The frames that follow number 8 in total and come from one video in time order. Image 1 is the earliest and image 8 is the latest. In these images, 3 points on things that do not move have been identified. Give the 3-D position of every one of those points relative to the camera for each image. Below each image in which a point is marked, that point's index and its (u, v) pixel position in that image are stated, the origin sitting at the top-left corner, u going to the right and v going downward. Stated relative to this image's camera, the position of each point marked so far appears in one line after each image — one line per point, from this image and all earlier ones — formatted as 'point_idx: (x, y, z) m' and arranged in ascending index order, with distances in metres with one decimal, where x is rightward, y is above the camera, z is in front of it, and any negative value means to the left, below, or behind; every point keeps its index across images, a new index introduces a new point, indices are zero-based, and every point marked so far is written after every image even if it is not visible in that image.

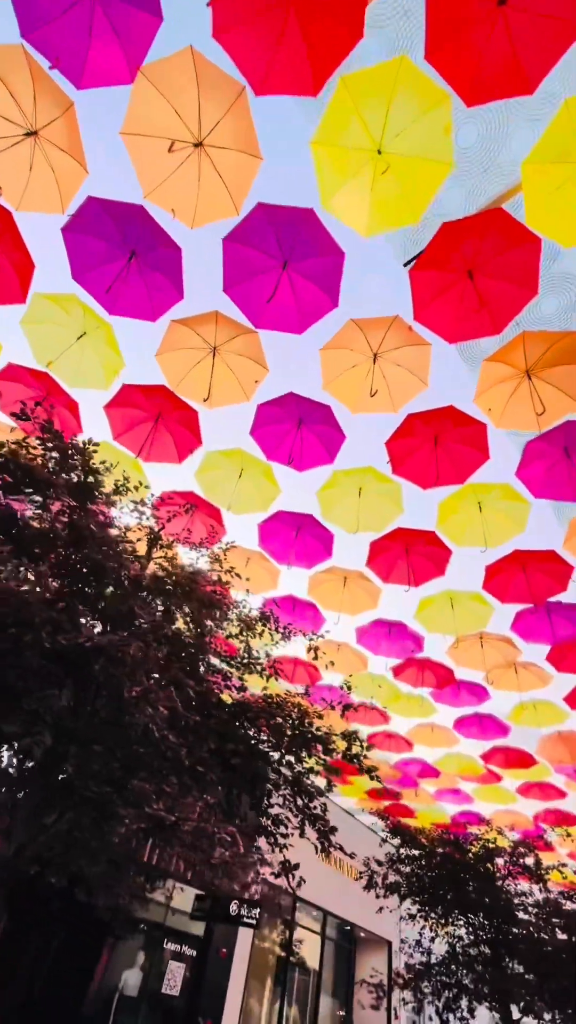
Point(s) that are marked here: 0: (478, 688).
0: (+3.4, -3.1, +8.5) m
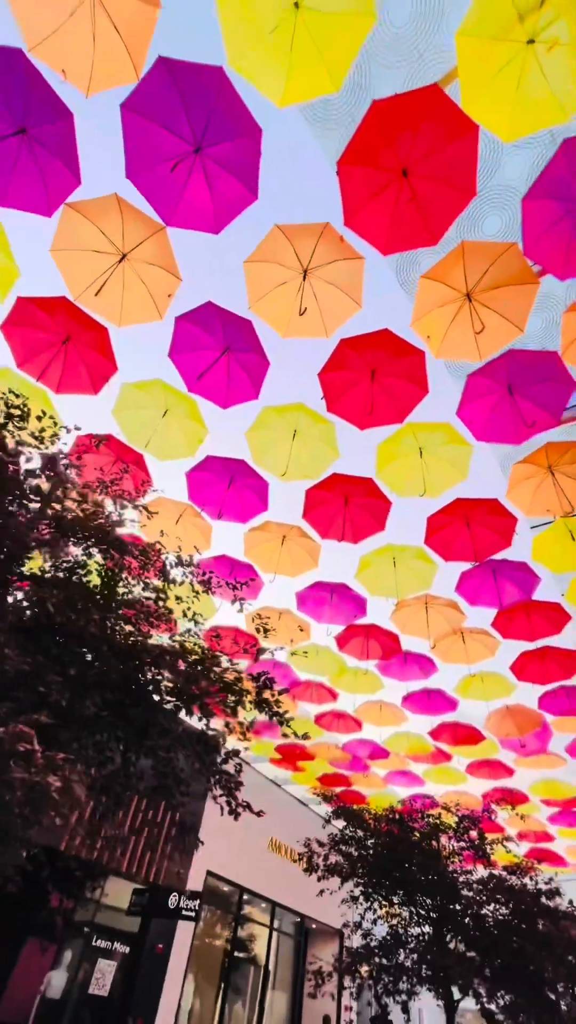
0: (+2.3, -2.5, +8.2) m
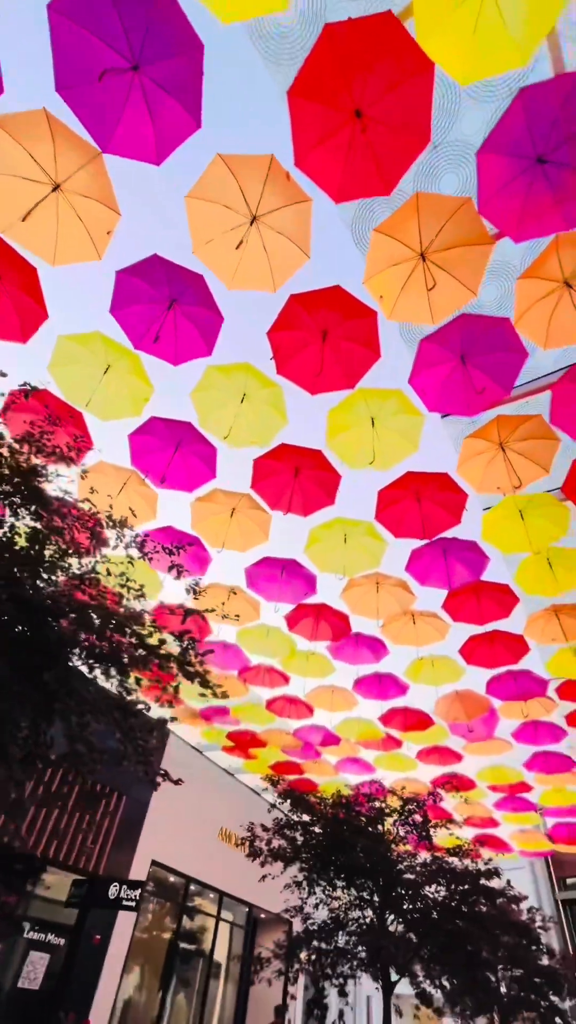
0: (+1.5, -2.2, +8.1) m
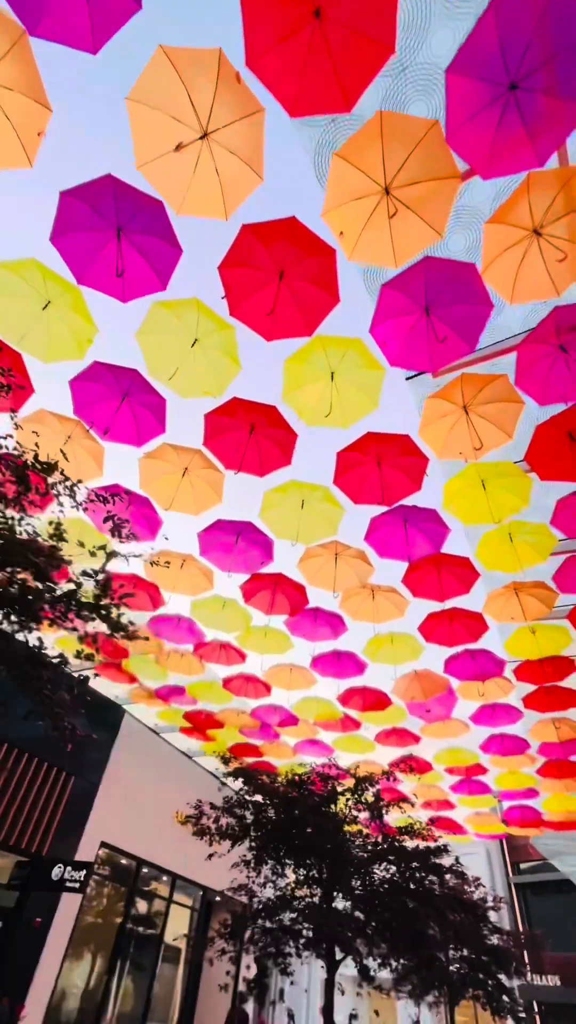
0: (+0.8, -1.7, +7.9) m
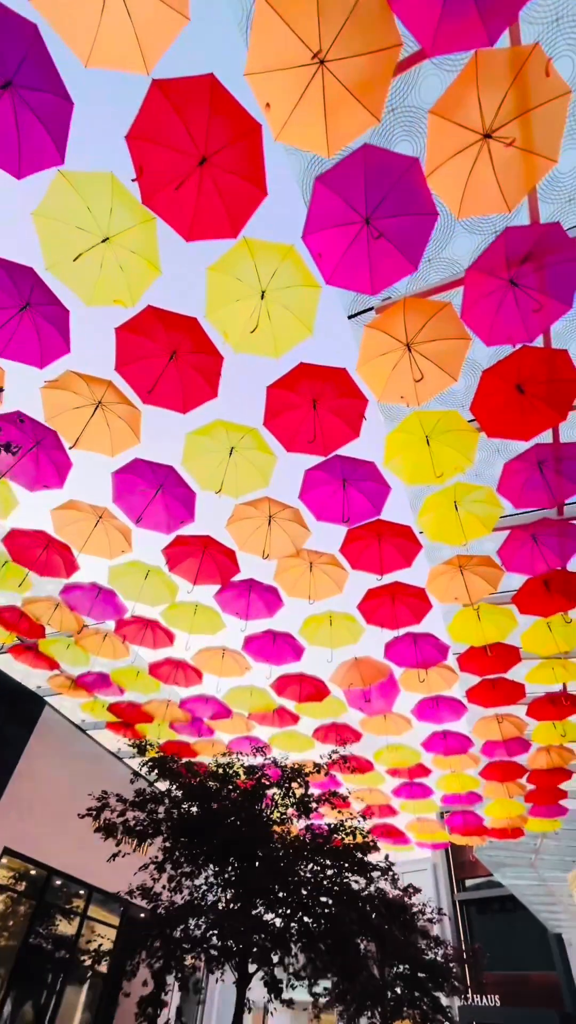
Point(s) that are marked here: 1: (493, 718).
0: (-0.3, -1.2, +7.3) m
1: (+4.1, -4.1, +9.6) m
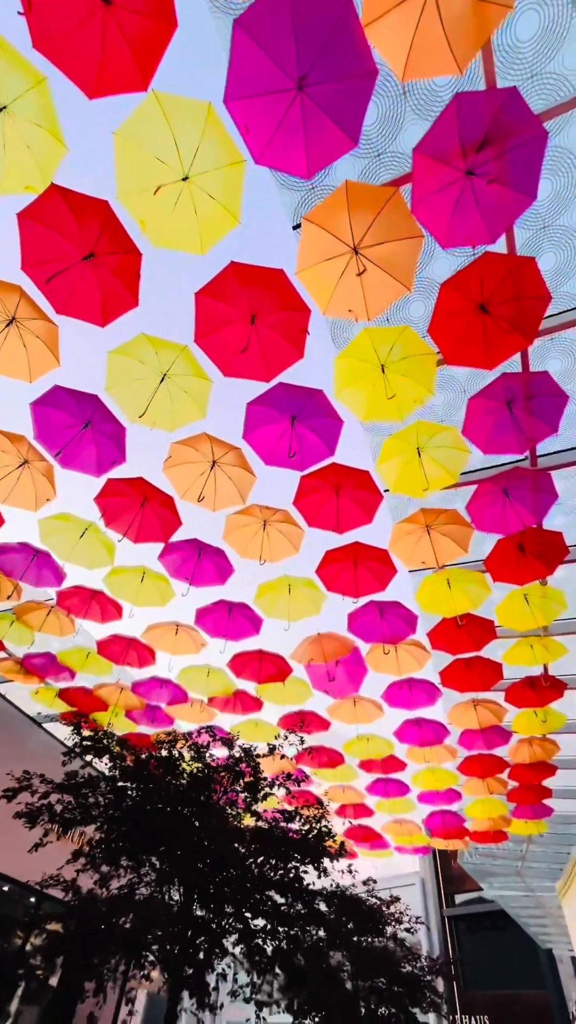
0: (-0.9, -0.5, +6.7) m
1: (+3.4, -3.6, +9.0) m
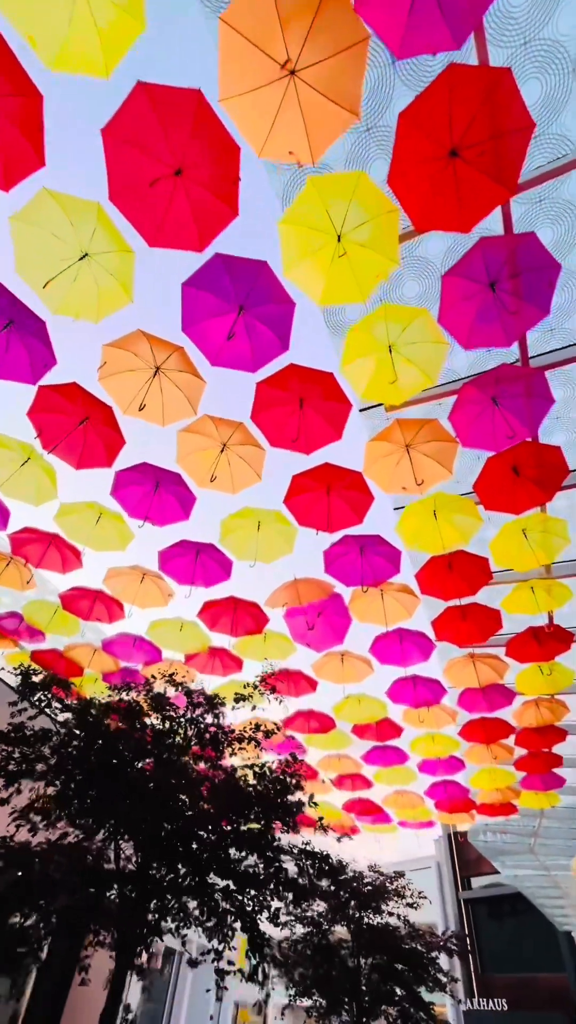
0: (-1.4, +0.4, +6.0) m
1: (+3.1, -2.5, +8.3) m
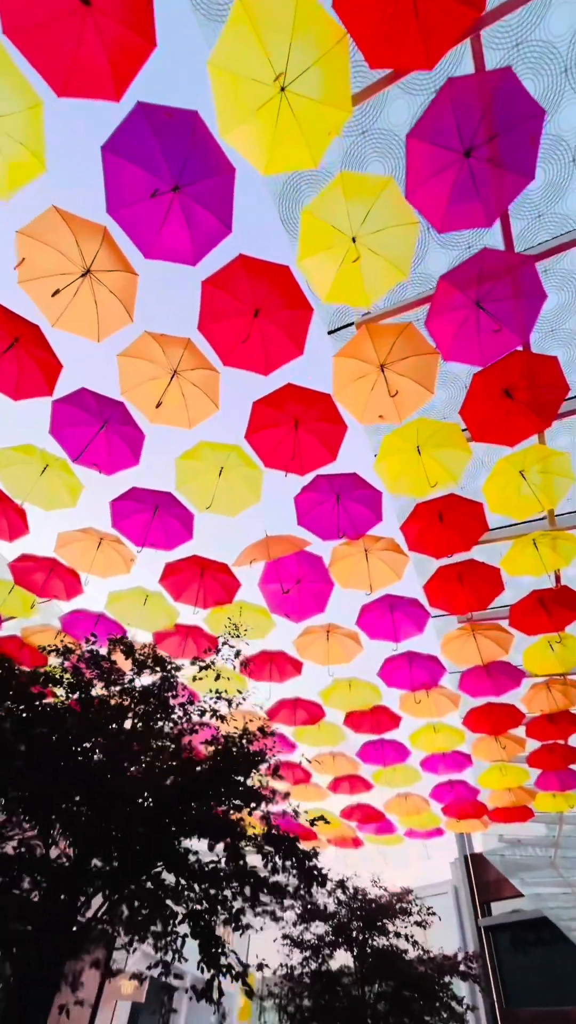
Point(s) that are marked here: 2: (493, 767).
0: (-1.8, +1.0, +5.3) m
1: (+2.8, -1.9, +7.4) m
2: (+4.3, -5.3, +10.0) m
